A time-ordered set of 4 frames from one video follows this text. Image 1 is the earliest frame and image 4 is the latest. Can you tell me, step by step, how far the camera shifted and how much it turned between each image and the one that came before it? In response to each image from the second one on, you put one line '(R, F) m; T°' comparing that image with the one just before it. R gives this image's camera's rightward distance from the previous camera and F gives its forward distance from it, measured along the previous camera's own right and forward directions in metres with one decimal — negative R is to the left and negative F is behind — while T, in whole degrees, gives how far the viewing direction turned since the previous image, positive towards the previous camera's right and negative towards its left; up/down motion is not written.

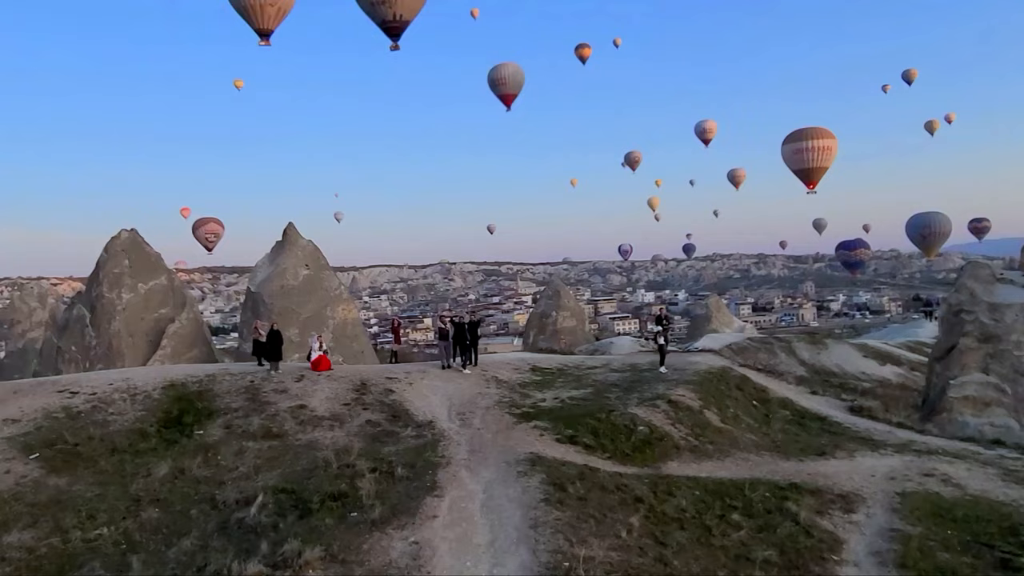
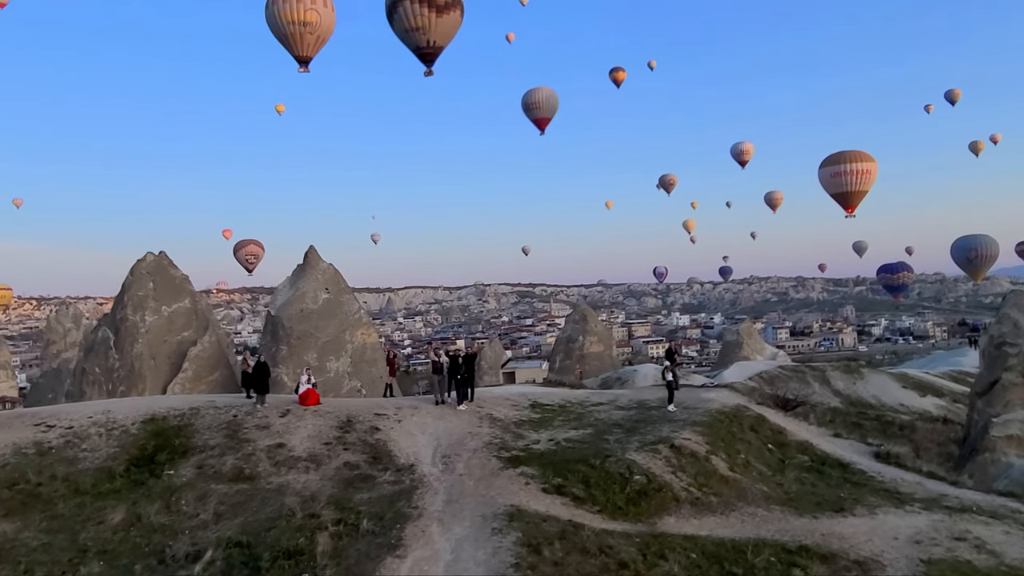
(+0.5, +0.7) m; -3°
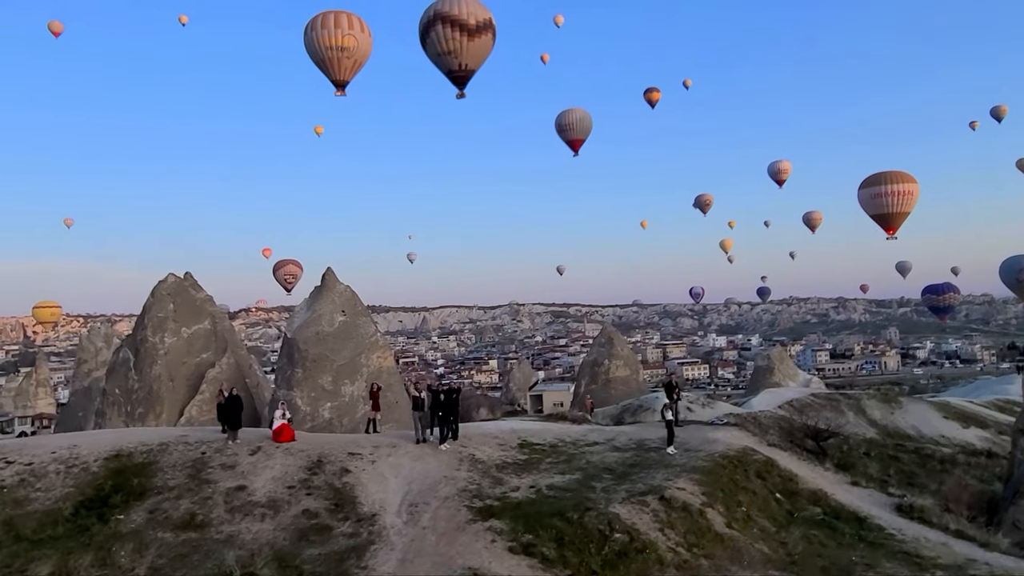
(+0.7, +0.8) m; -3°
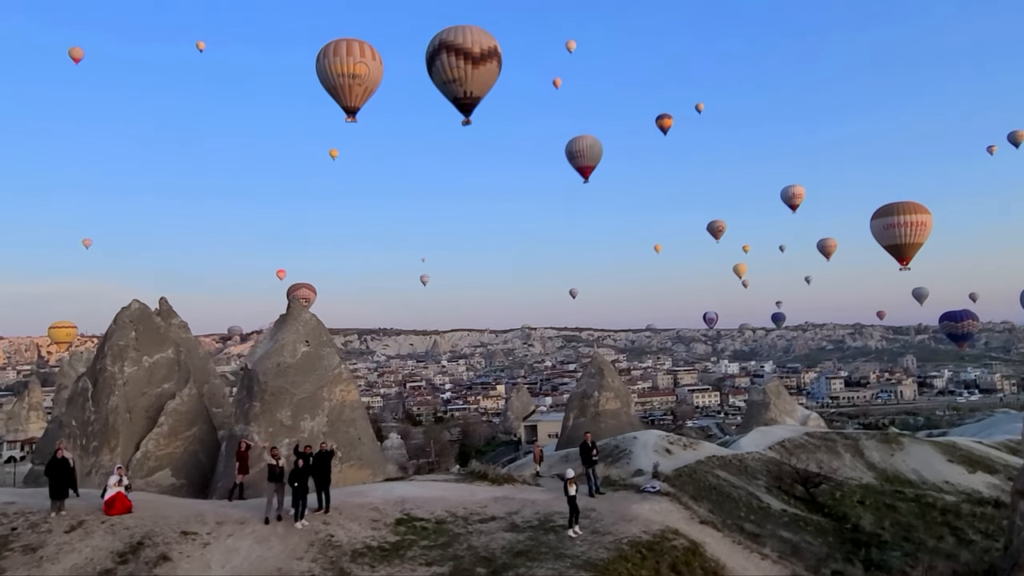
(+1.6, +1.8) m; -1°
